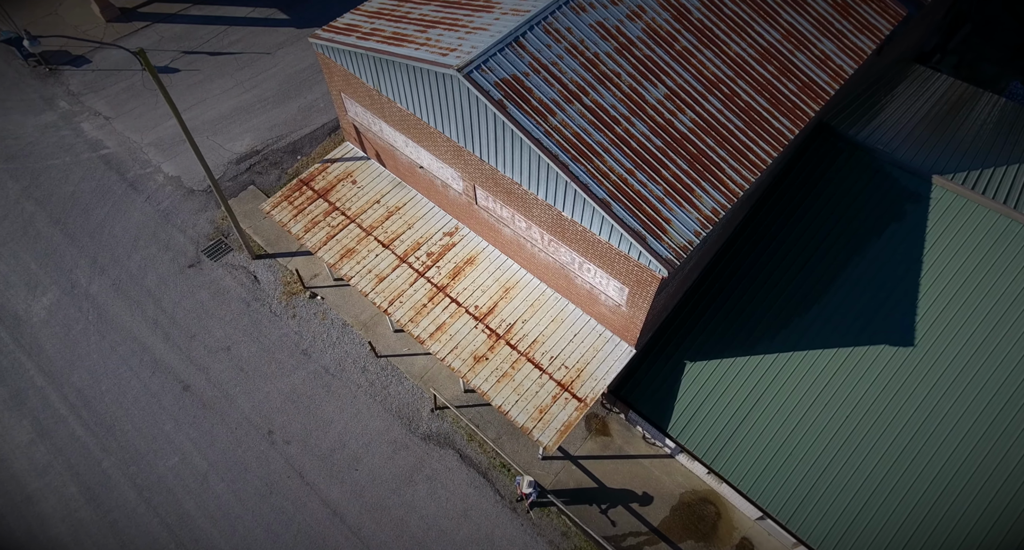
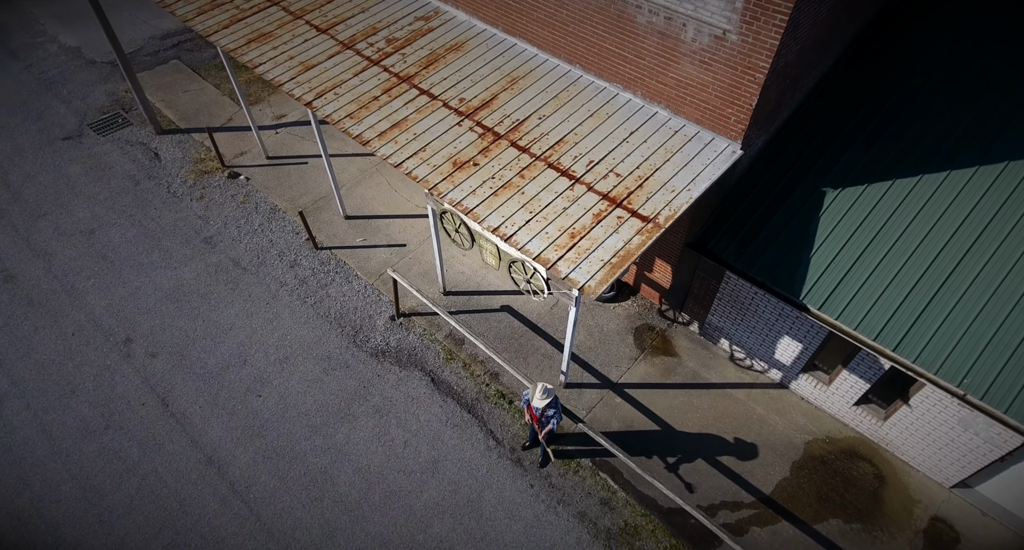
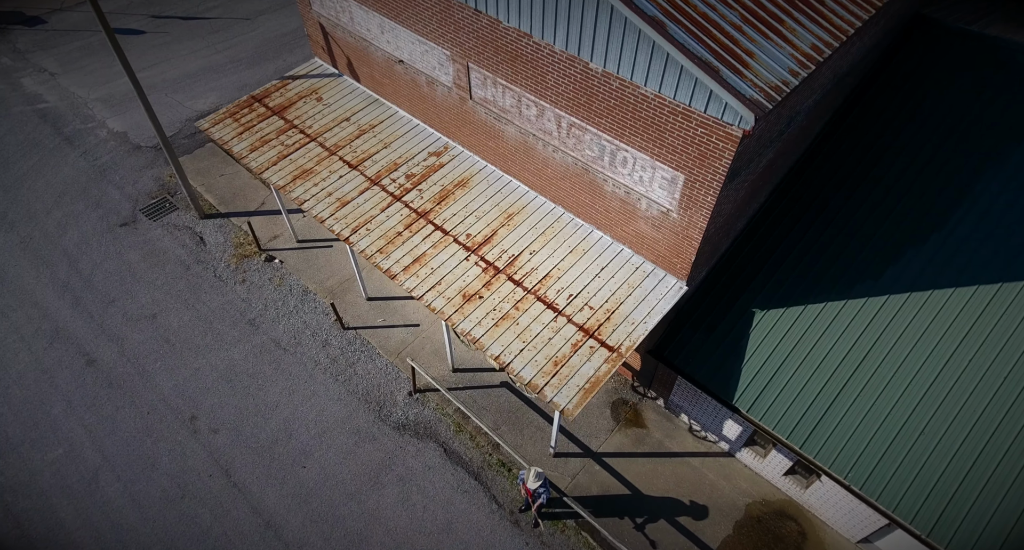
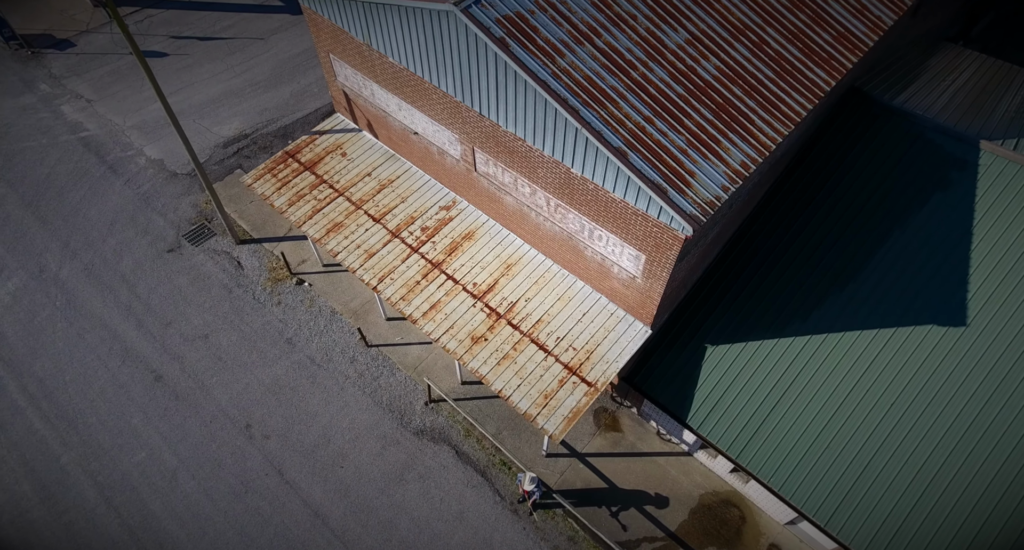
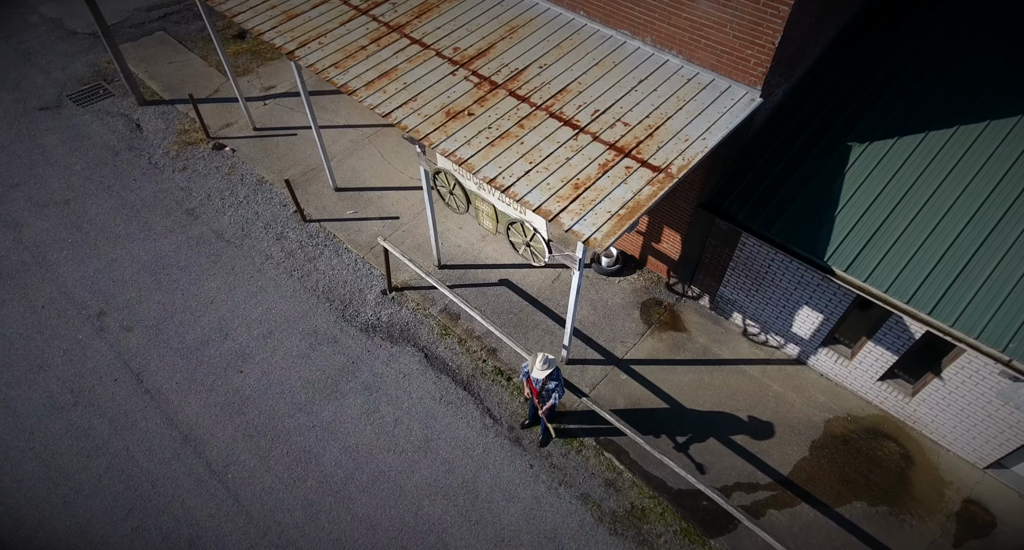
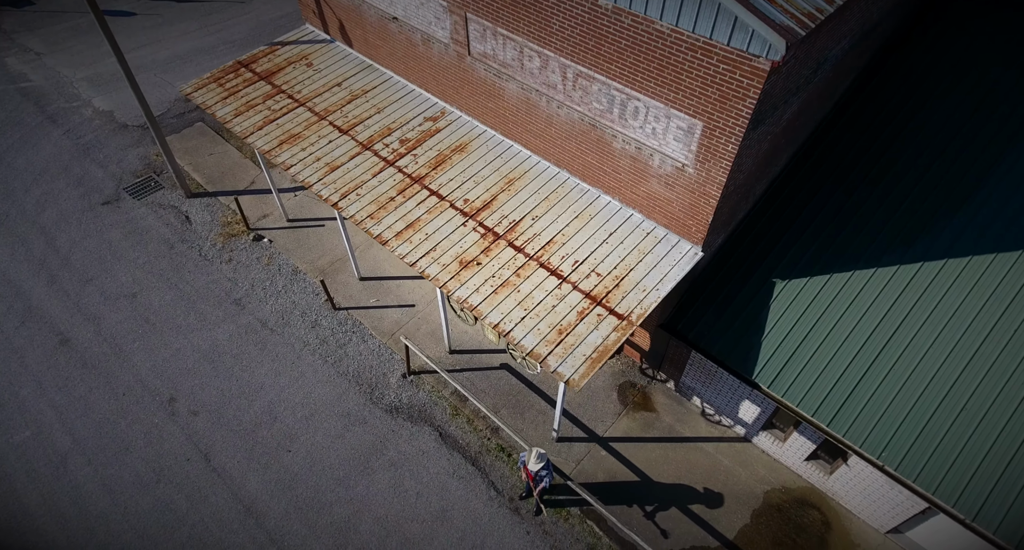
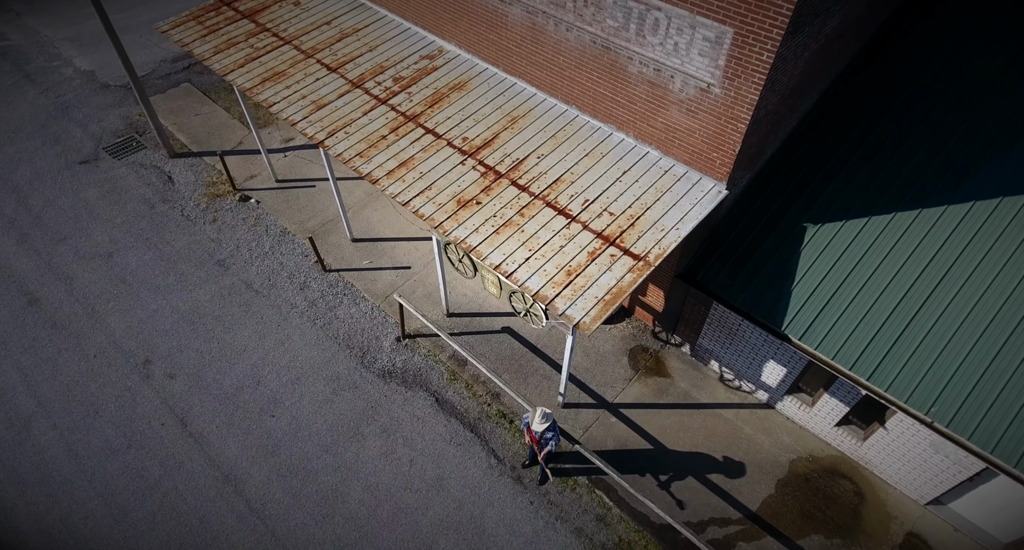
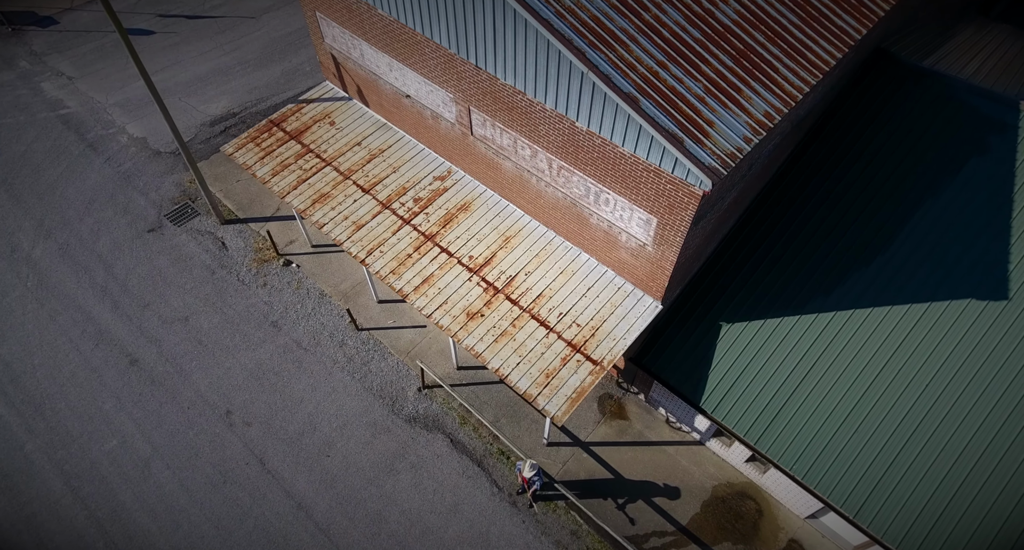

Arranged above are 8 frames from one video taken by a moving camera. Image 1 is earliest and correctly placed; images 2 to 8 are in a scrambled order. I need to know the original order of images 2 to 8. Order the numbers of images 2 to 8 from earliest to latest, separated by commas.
4, 8, 3, 6, 7, 2, 5
